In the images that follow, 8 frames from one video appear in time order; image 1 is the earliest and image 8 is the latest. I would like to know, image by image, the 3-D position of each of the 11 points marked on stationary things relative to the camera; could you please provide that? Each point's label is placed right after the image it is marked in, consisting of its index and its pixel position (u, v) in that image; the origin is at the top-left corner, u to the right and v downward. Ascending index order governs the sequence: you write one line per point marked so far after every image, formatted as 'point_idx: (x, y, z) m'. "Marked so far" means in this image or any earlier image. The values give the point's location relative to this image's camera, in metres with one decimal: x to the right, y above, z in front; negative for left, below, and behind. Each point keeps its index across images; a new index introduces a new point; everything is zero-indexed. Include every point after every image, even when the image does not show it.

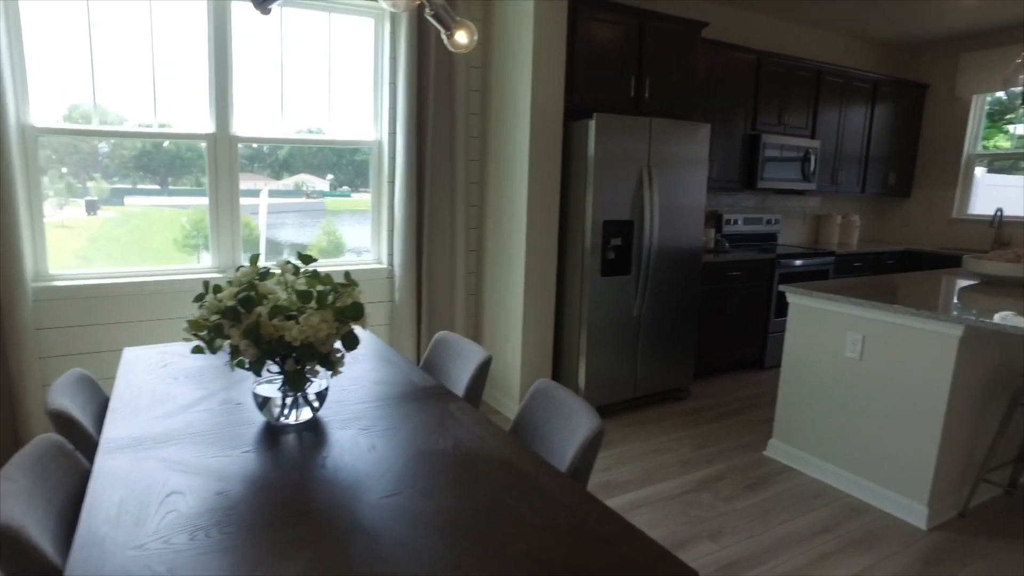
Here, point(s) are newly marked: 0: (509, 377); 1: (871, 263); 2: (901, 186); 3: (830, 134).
0: (0.0, -0.5, +3.5) m
1: (+2.7, +0.2, +5.0) m
2: (+3.3, +0.9, +5.7) m
3: (+2.4, +1.1, +5.0) m
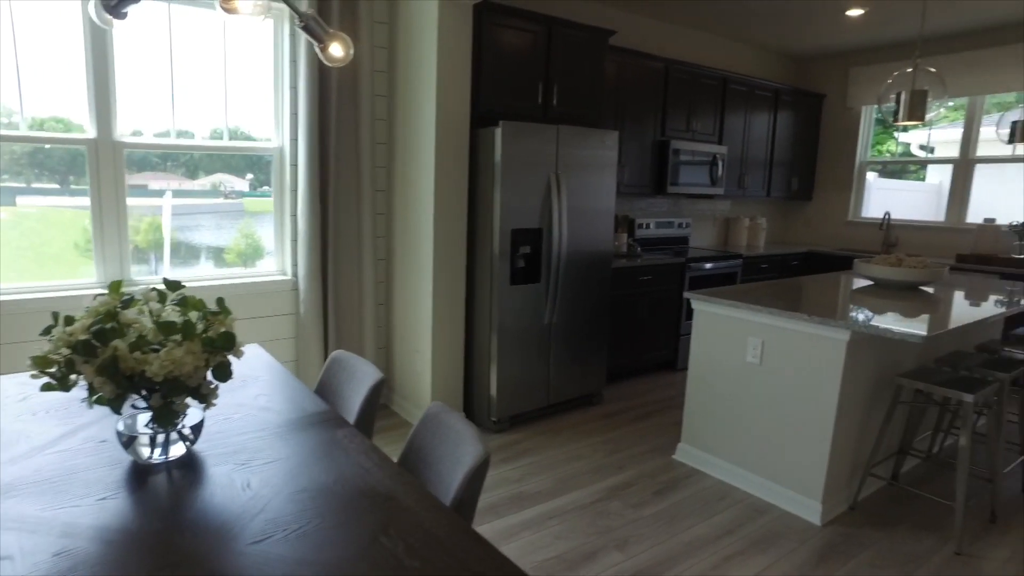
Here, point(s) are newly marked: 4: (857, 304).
0: (-0.5, -0.5, +3.4) m
1: (+2.0, +0.2, +5.2) m
2: (+2.6, +0.9, +5.9) m
3: (+1.7, +1.1, +5.2) m
4: (+1.6, -0.1, +3.2) m
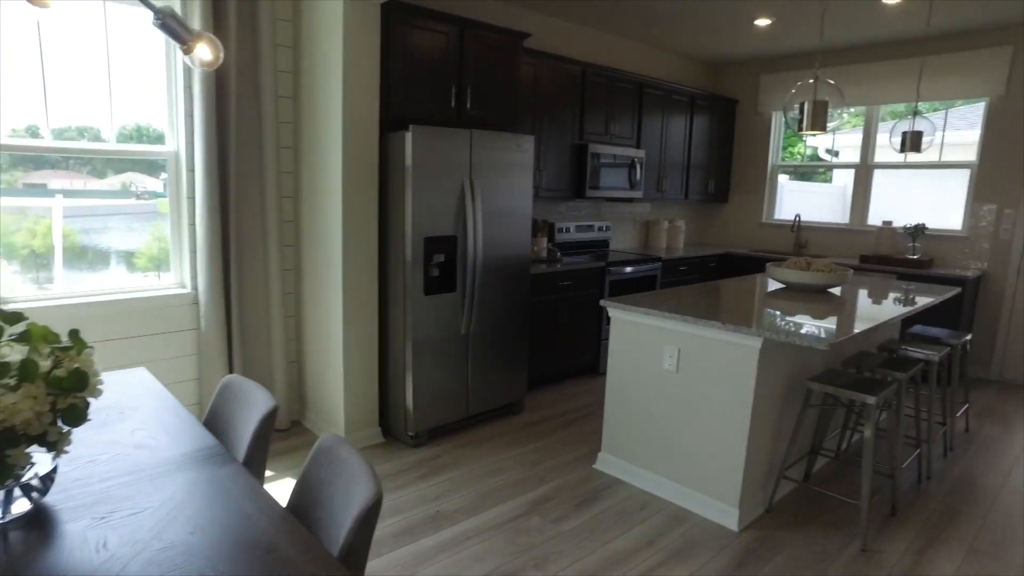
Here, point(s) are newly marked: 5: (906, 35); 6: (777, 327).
0: (-0.9, -0.6, +3.3) m
1: (+1.4, +0.2, +5.3) m
2: (+1.9, +0.9, +6.1) m
3: (+1.1, +1.1, +5.2) m
4: (+1.2, -0.1, +3.2) m
5: (+2.9, +1.8, +4.9) m
6: (+0.9, -0.1, +2.4) m
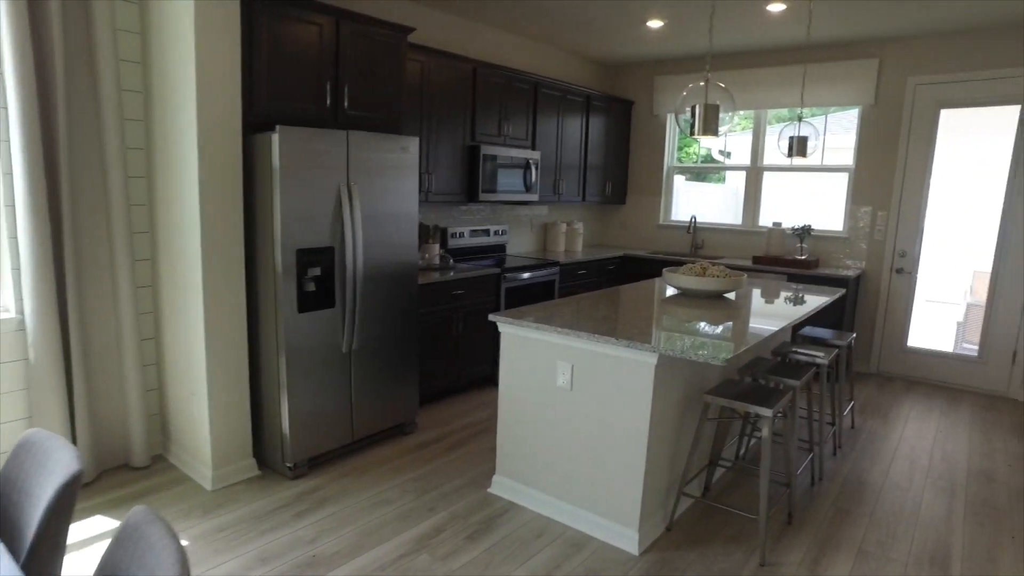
0: (-1.4, -0.6, +2.9) m
1: (+0.6, +0.1, +5.3) m
2: (+0.9, +0.9, +6.0) m
3: (+0.3, +1.1, +5.1) m
4: (+0.7, -0.1, +3.1) m
5: (+2.1, +1.8, +5.0) m
6: (+0.5, -0.2, +2.3) m
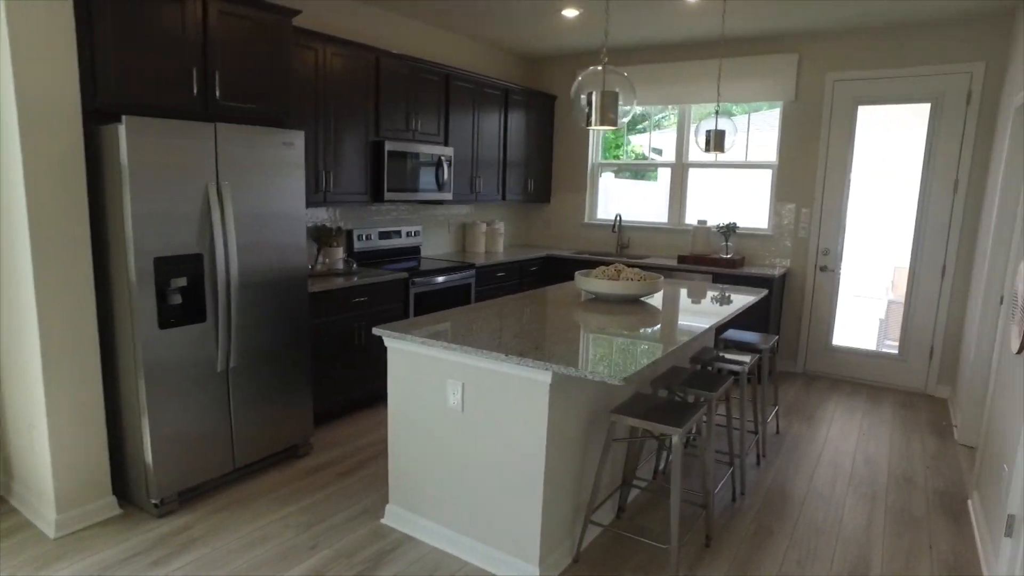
0: (-1.8, -0.7, +2.5) m
1: (0.0, +0.1, +5.0) m
2: (+0.3, +0.8, +5.8) m
3: (-0.3, +1.1, +4.8) m
4: (+0.3, -0.1, +2.9) m
5: (+1.4, +1.8, +4.9) m
6: (+0.2, -0.2, +2.0) m
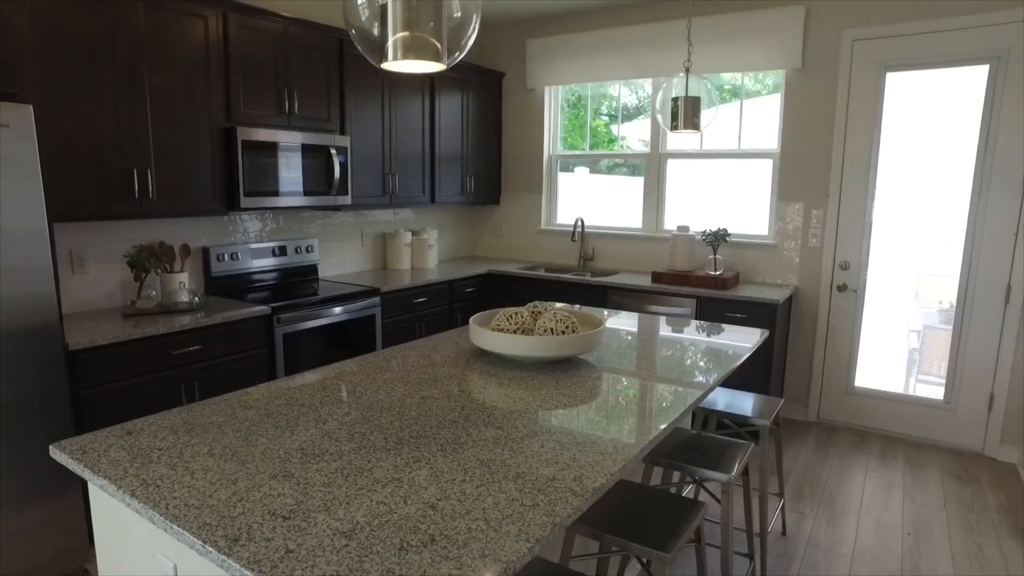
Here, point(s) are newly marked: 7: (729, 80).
0: (-2.2, -0.9, +1.4) m
1: (-0.4, -0.1, +3.9) m
2: (-0.2, +0.7, +4.7) m
3: (-0.8, +0.9, +3.7) m
4: (-0.2, -0.3, +1.8) m
5: (+1.0, +1.7, +3.8) m
6: (-0.3, -0.4, +0.9) m
7: (+1.3, +1.2, +4.0) m
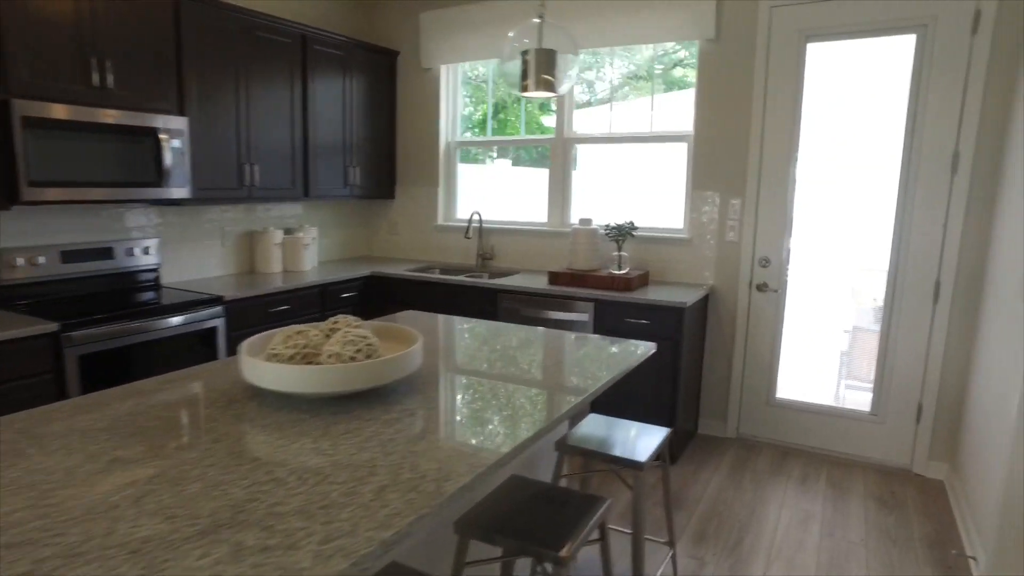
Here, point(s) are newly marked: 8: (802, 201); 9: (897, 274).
0: (-2.6, -1.0, +0.8) m
1: (-1.0, -0.1, +3.4) m
2: (-0.8, +0.6, +4.2) m
3: (-1.4, +0.9, +3.1) m
4: (-0.6, -0.3, +1.3) m
5: (+0.4, +1.7, +3.3) m
6: (-0.7, -0.4, +0.4) m
7: (+0.7, +1.2, +3.5) m
8: (+1.4, +0.4, +3.2) m
9: (+1.7, +0.1, +3.0) m
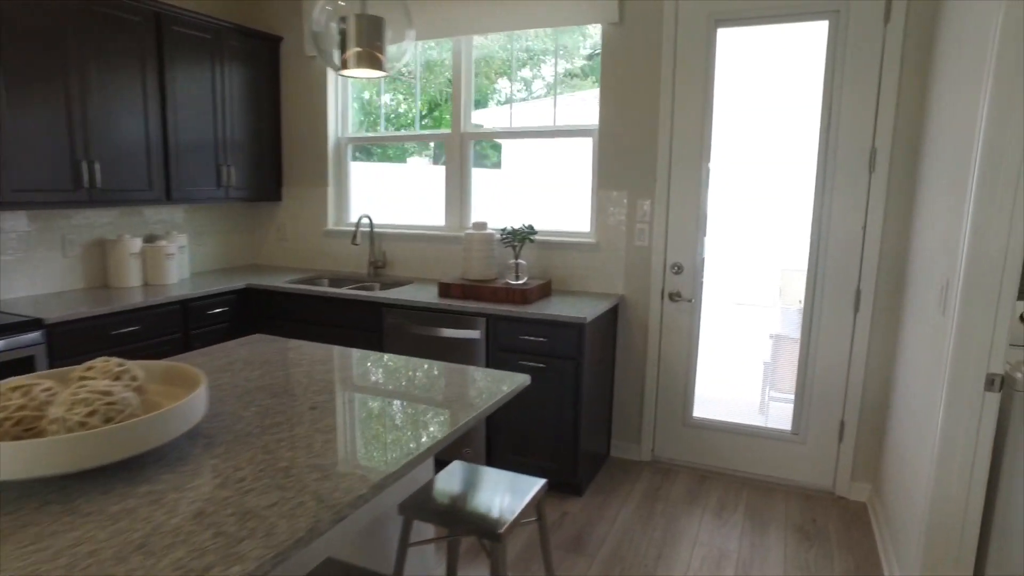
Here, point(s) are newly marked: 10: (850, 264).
0: (-2.9, -1.1, +0.2) m
1: (-1.5, -0.2, +2.9) m
2: (-1.4, +0.6, +3.7) m
3: (-1.9, +0.8, +2.7) m
4: (-1.0, -0.4, +0.9) m
5: (-0.1, +1.6, +2.9) m
6: (-0.9, -0.5, 0.0) m
7: (+0.1, +1.2, +3.2) m
8: (+0.9, +0.4, +2.9) m
9: (+1.3, 0.0, +2.8) m
10: (+1.4, +0.1, +2.7) m
